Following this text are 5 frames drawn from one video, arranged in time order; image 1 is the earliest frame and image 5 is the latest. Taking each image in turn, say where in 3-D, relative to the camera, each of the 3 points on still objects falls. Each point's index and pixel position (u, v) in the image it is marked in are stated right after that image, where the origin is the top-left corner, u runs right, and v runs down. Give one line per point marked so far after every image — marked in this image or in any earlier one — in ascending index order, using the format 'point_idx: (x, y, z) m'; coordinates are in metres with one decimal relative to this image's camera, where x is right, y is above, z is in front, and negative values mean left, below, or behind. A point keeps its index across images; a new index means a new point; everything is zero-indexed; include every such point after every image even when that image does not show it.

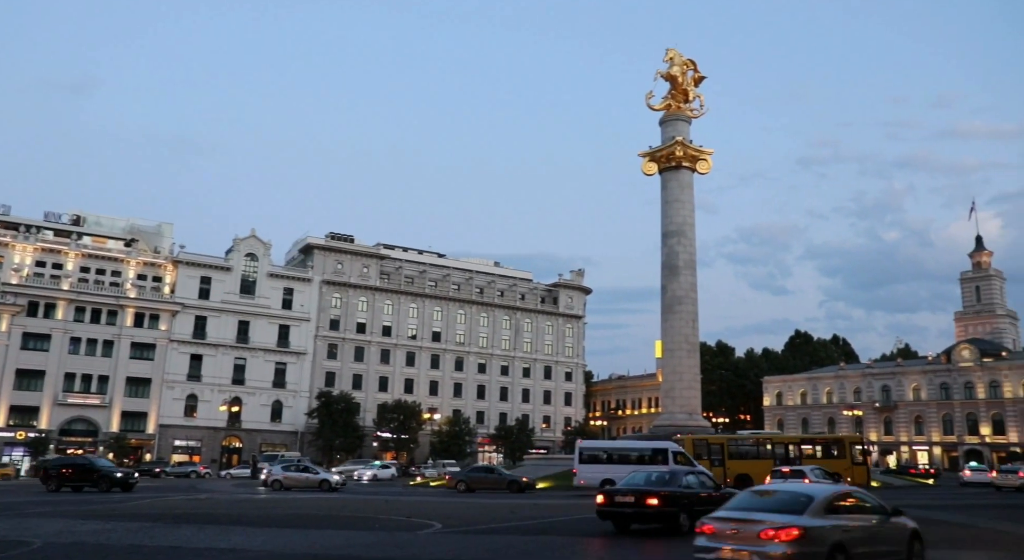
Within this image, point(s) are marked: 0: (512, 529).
0: (0.0, -5.6, +18.4) m
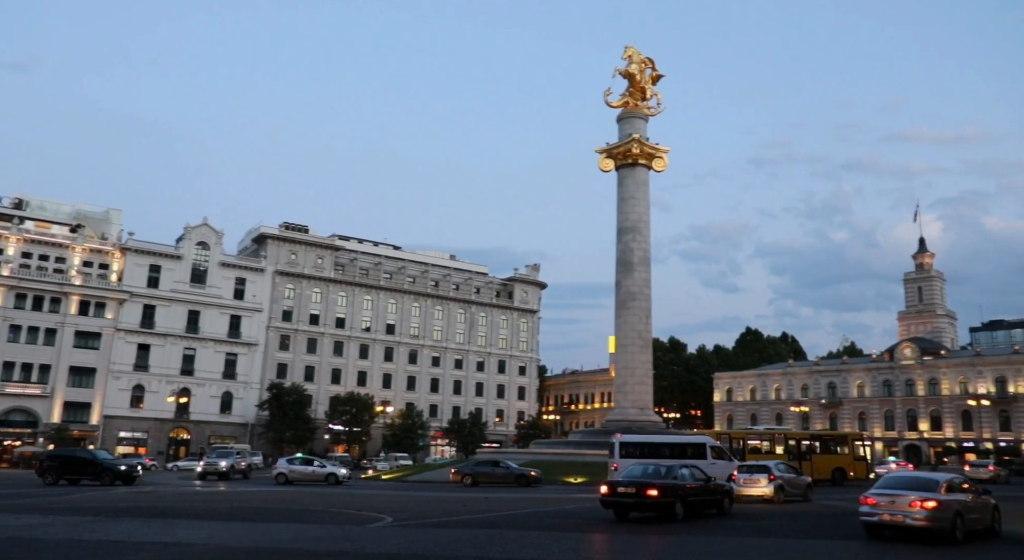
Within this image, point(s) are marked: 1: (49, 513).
0: (-1.1, -5.5, +18.4) m
1: (-11.1, -5.6, +19.5) m
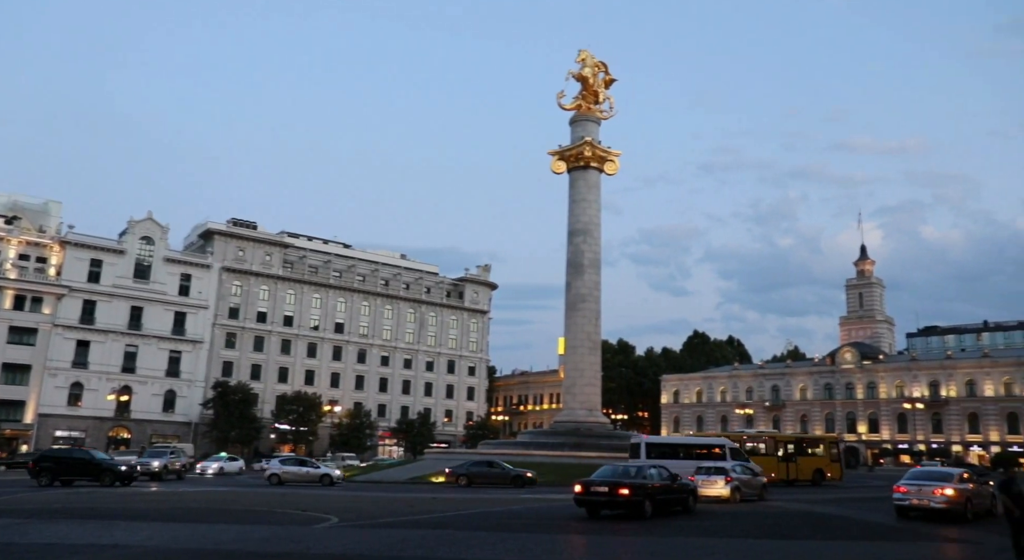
0: (-2.3, -5.5, +18.3) m
1: (-12.4, -5.5, +18.8) m
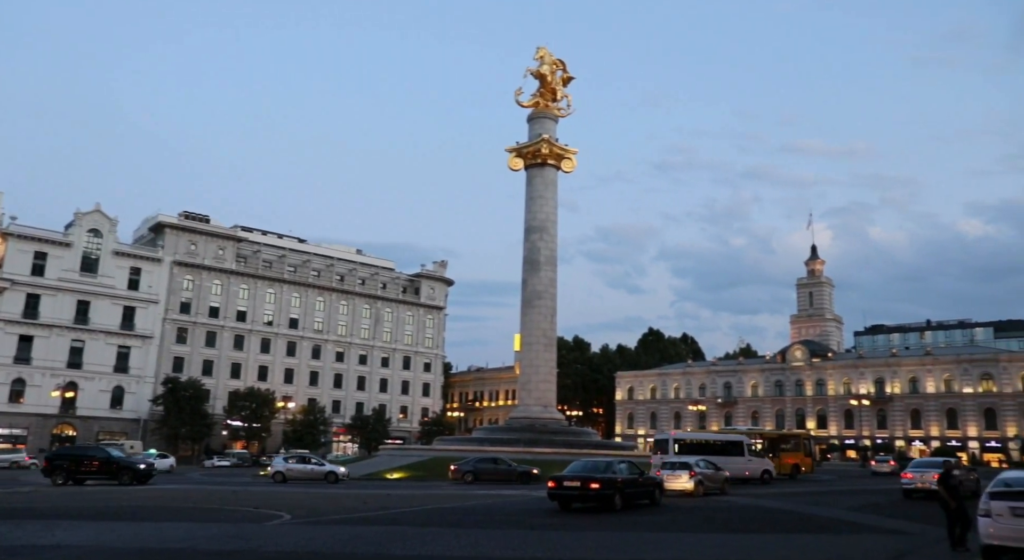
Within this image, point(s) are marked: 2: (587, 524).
0: (-3.3, -5.4, +18.3) m
1: (-13.4, -5.3, +18.2) m
2: (+1.5, -5.1, +16.8) m
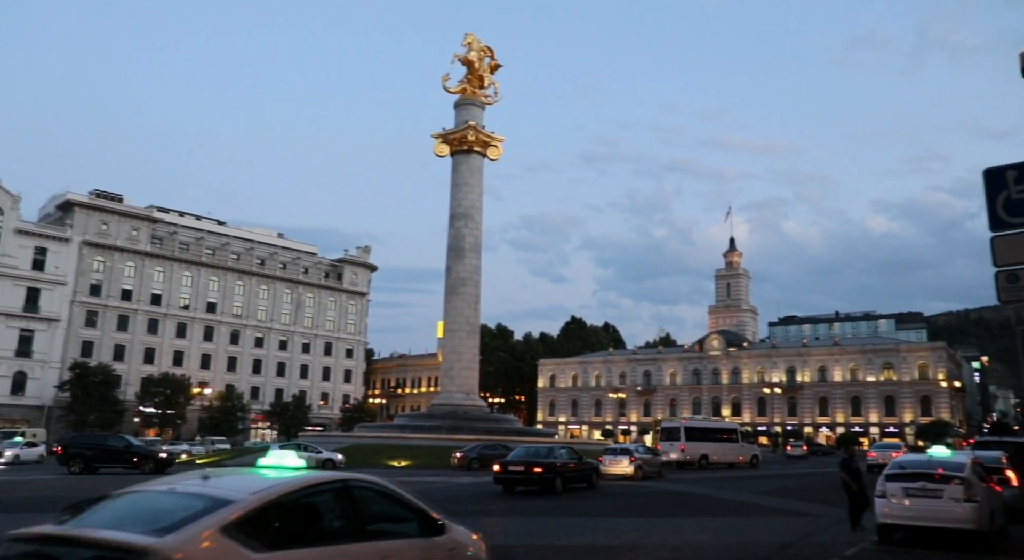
0: (-5.1, -5.0, +18.0) m
1: (-15.1, -4.8, +17.0) m
2: (-0.1, -4.8, +17.0) m
